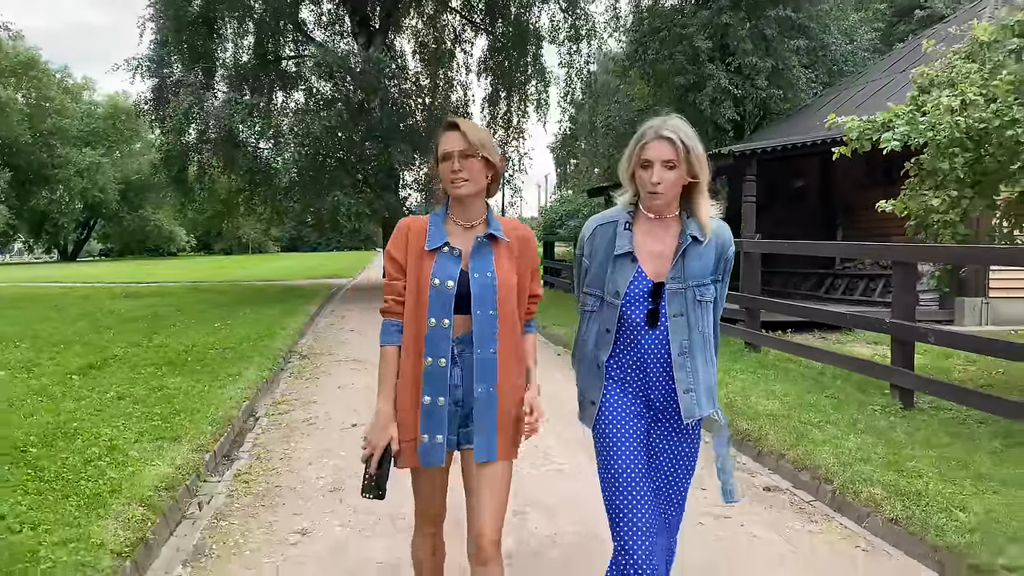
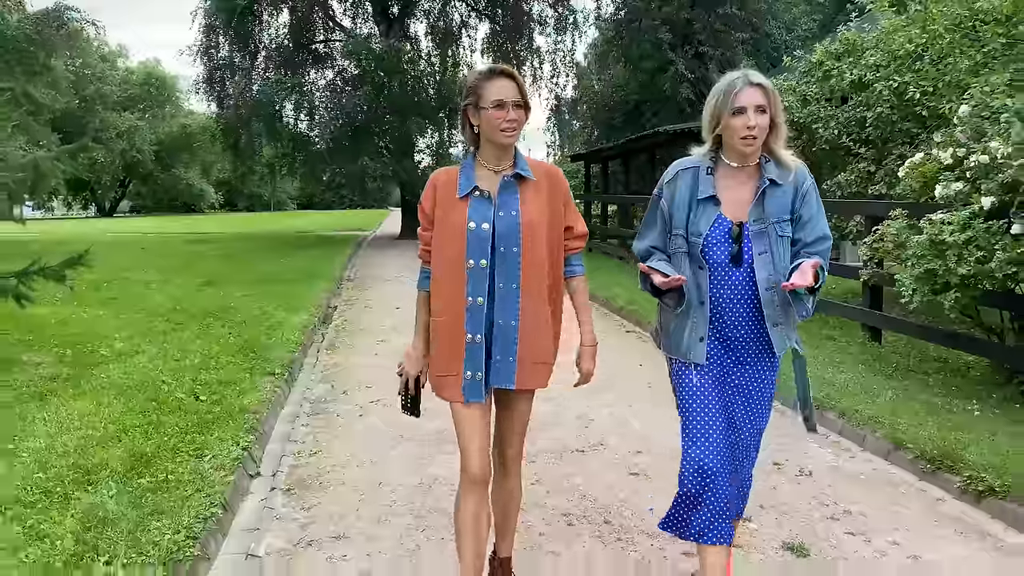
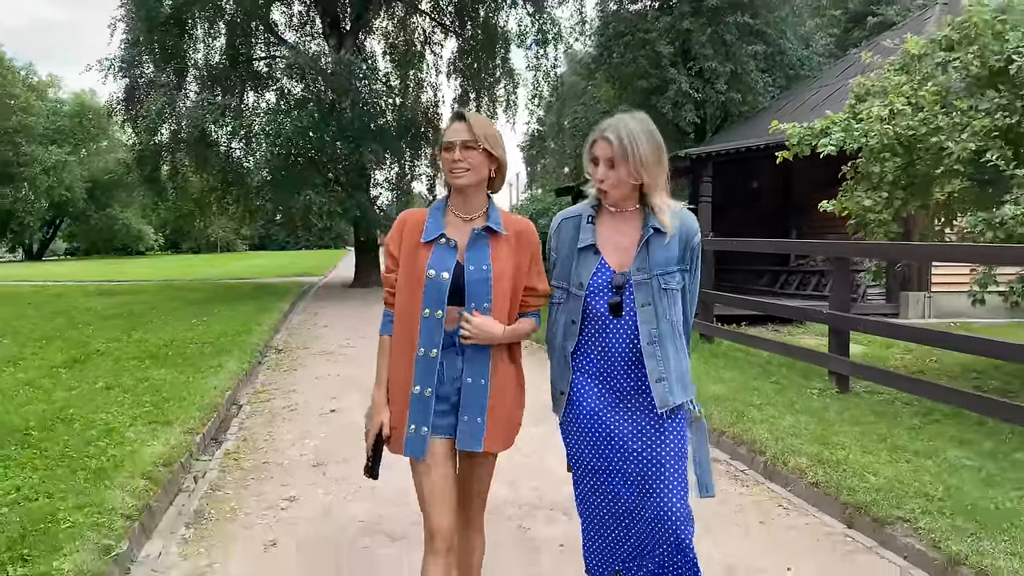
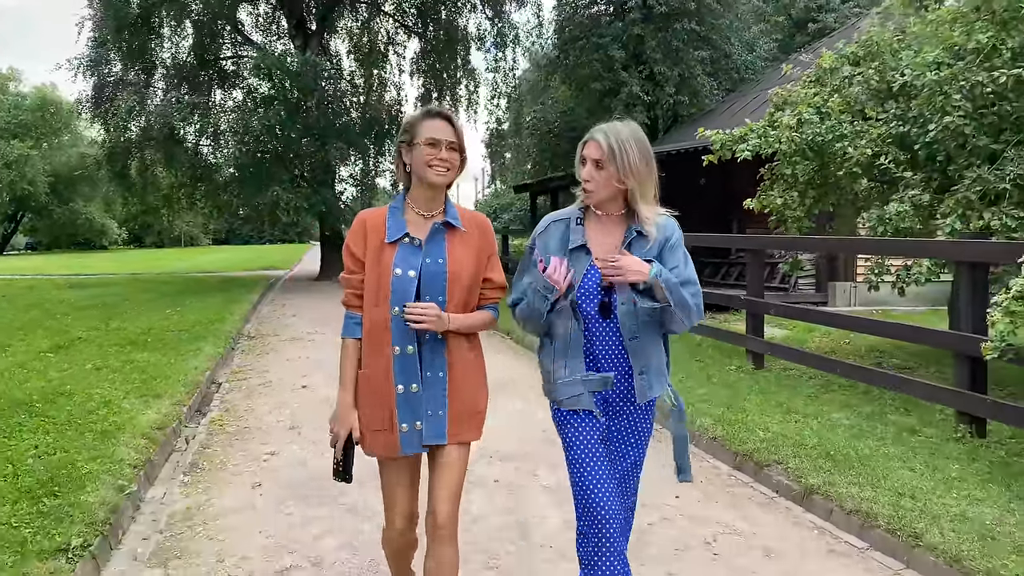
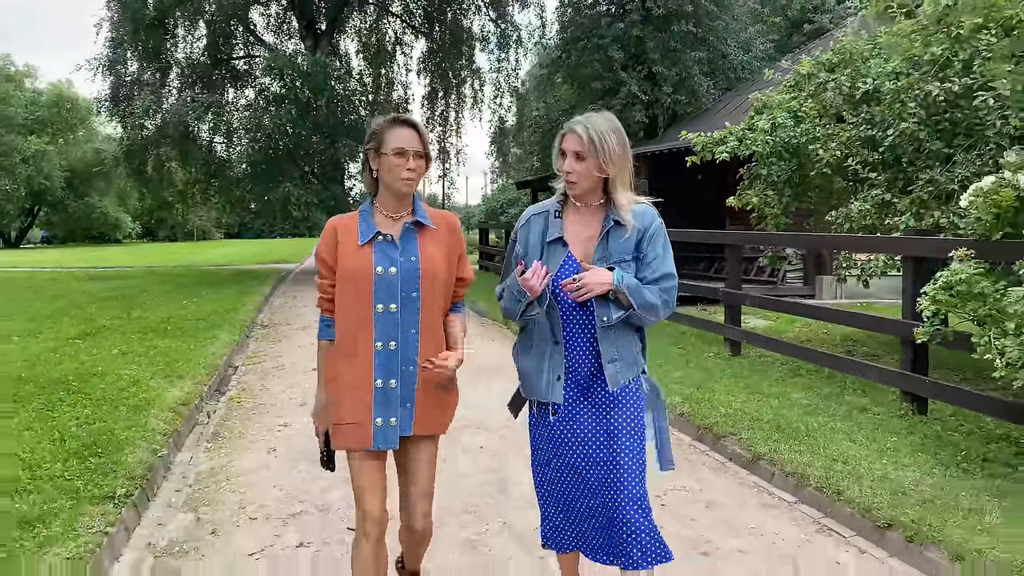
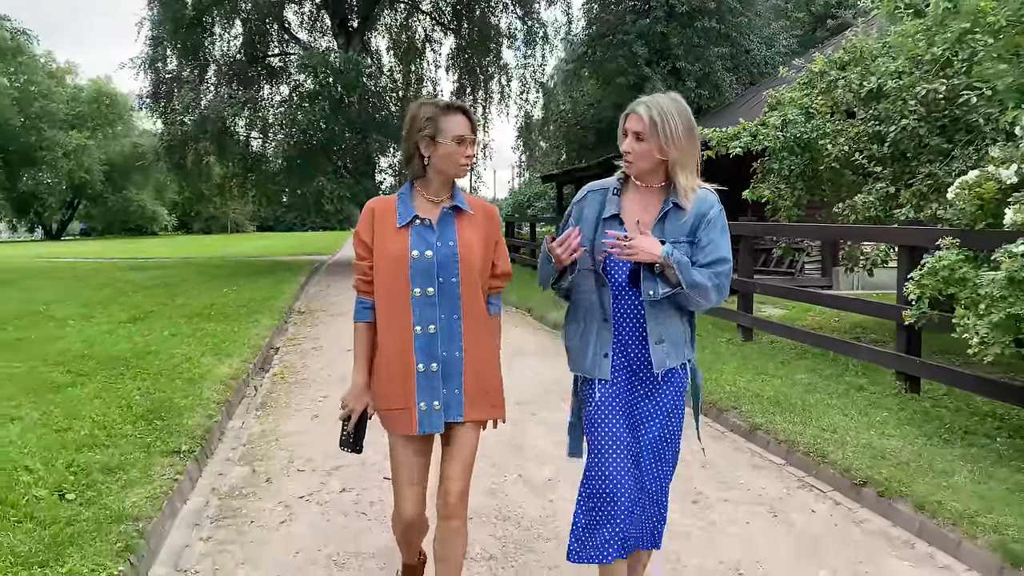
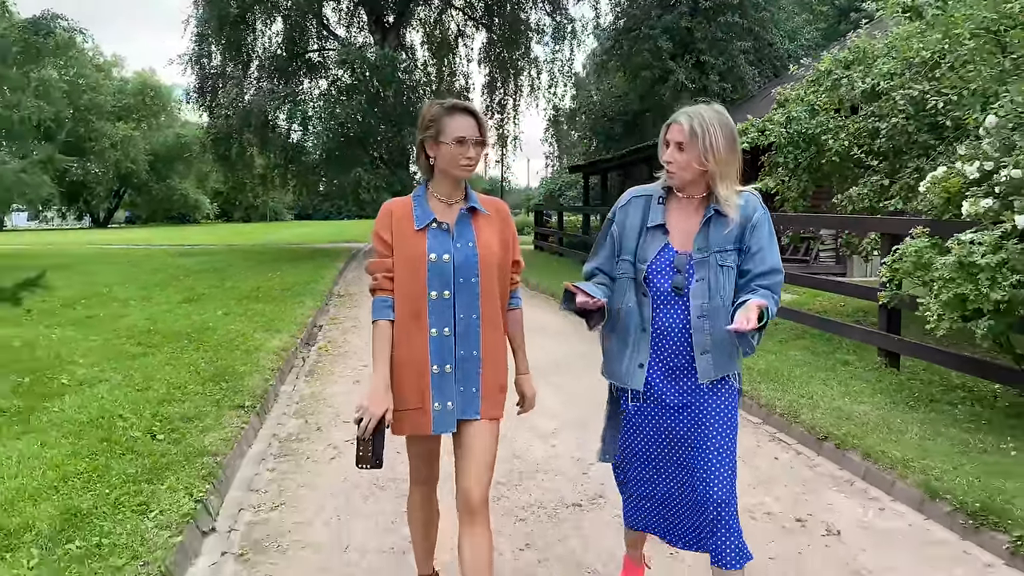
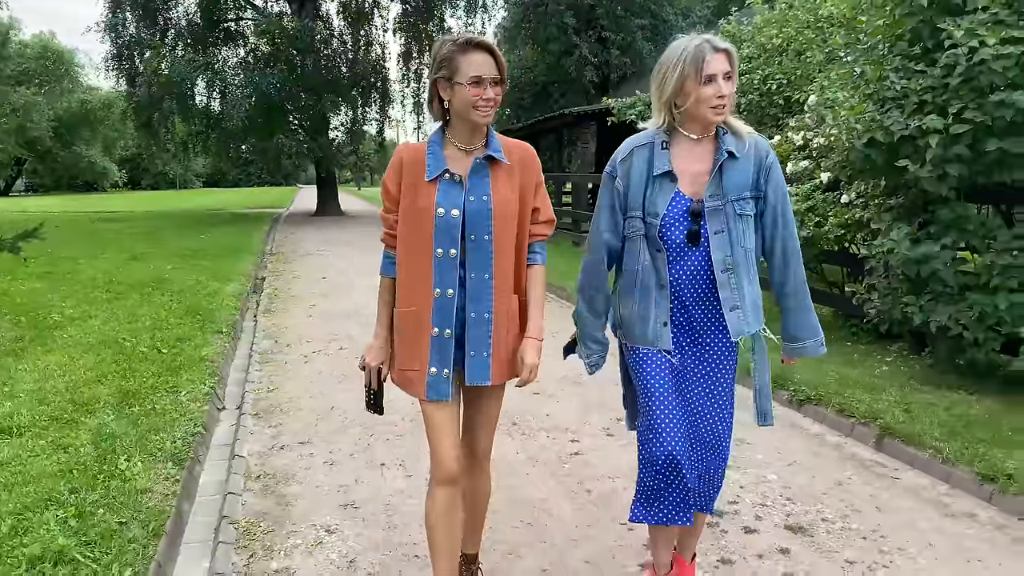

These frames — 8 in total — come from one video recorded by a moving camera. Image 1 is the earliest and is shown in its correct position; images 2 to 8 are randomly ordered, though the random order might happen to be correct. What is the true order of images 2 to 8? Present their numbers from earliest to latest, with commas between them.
3, 4, 5, 6, 7, 2, 8
